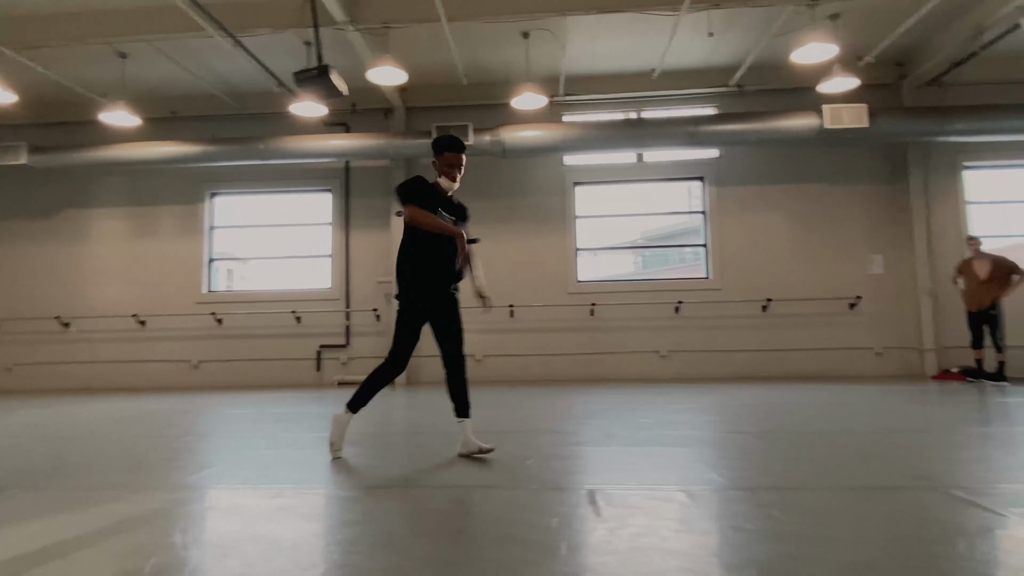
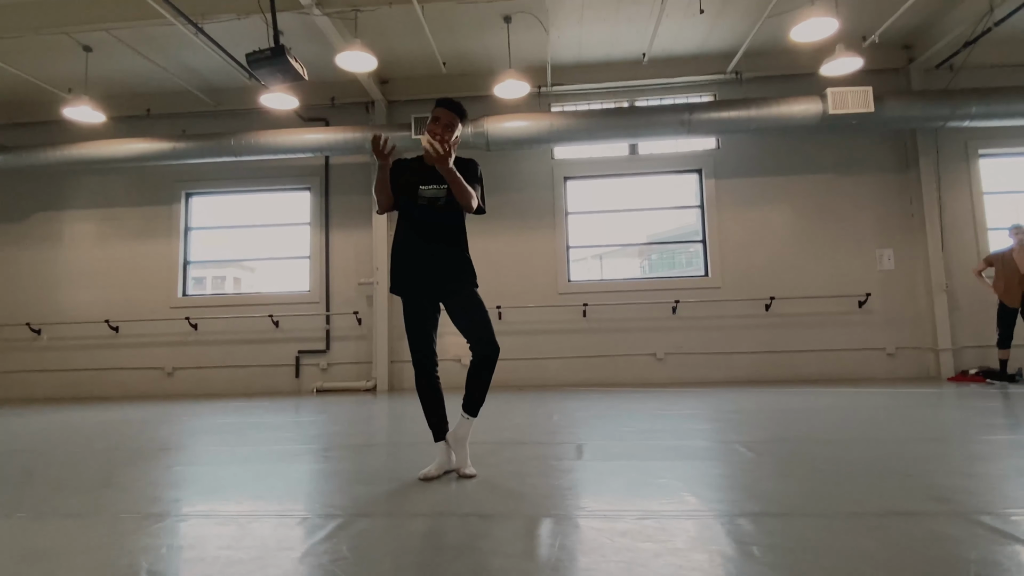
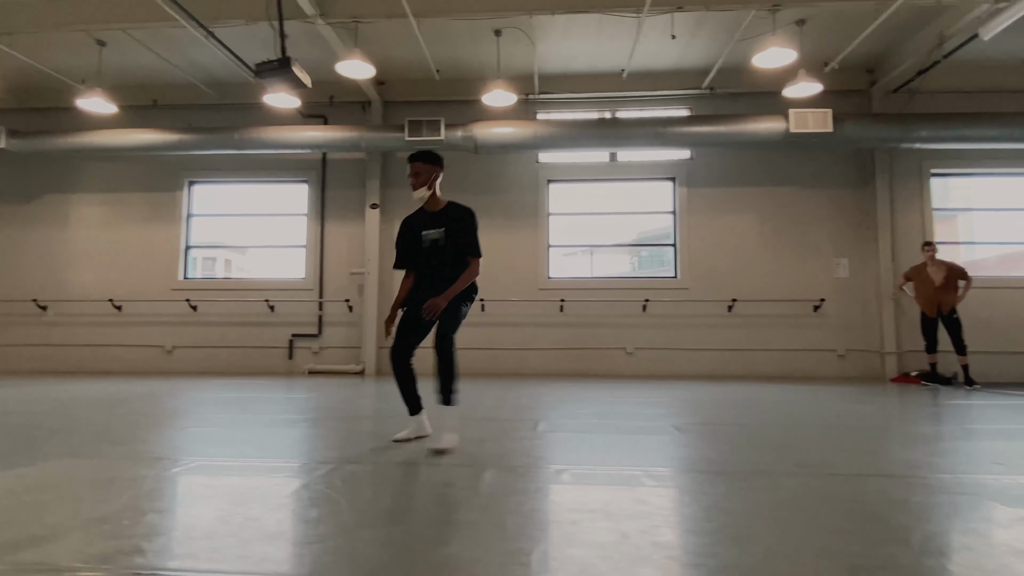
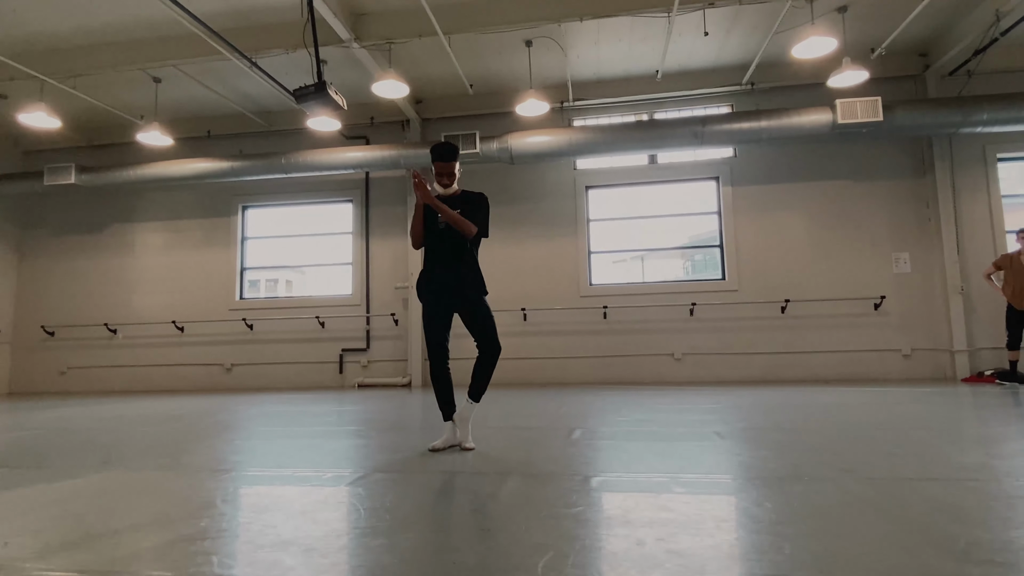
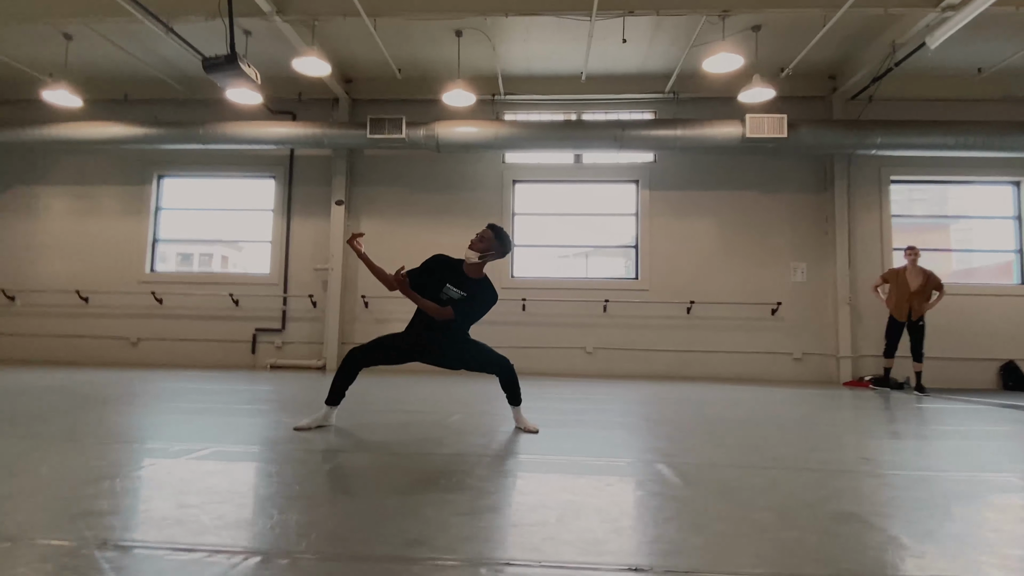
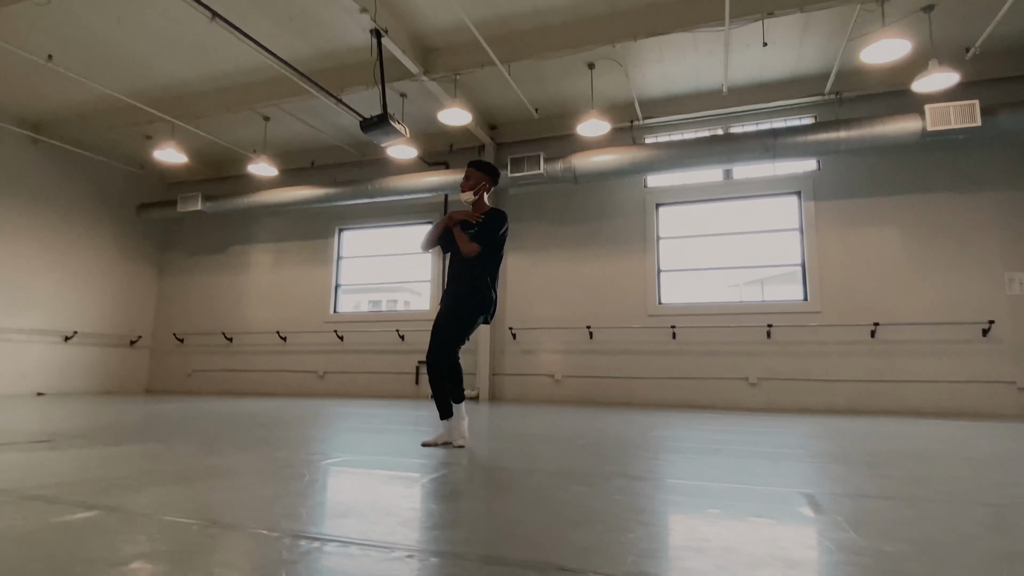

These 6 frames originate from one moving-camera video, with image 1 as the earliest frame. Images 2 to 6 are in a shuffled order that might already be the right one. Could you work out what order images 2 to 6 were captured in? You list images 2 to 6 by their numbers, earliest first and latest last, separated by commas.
3, 5, 6, 4, 2
